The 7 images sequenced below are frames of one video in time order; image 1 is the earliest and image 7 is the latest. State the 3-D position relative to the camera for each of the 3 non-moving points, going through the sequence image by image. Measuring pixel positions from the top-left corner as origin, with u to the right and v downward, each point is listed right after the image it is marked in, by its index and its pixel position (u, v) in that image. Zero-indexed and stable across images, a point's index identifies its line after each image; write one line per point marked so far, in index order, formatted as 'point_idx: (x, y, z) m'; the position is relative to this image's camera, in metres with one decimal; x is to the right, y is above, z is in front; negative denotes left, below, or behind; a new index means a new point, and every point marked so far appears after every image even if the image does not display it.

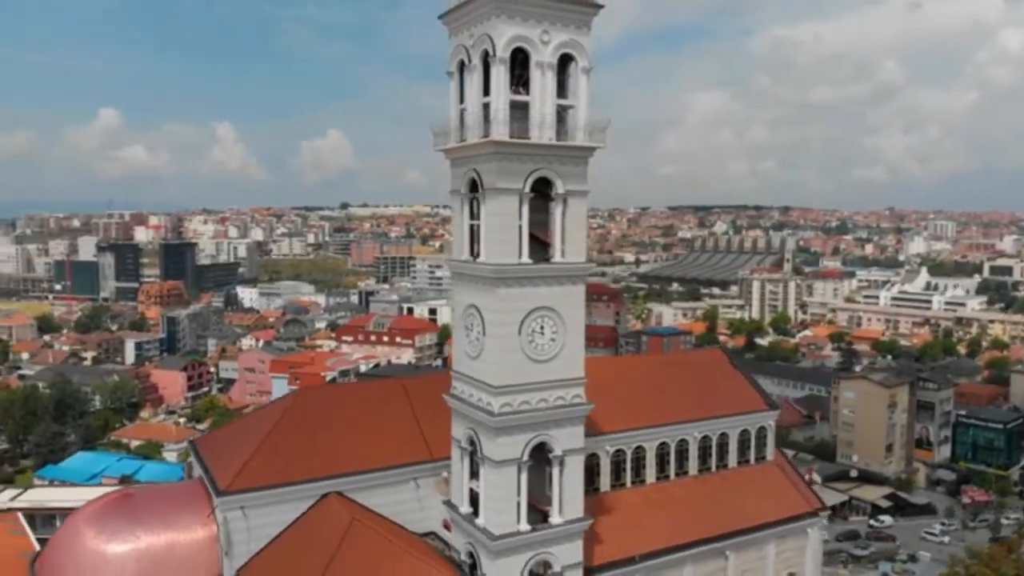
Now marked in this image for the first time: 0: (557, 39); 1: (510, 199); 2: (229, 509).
0: (+0.8, +4.7, +15.5) m
1: (0.0, +1.6, +15.3) m
2: (-5.8, -4.5, +17.1) m
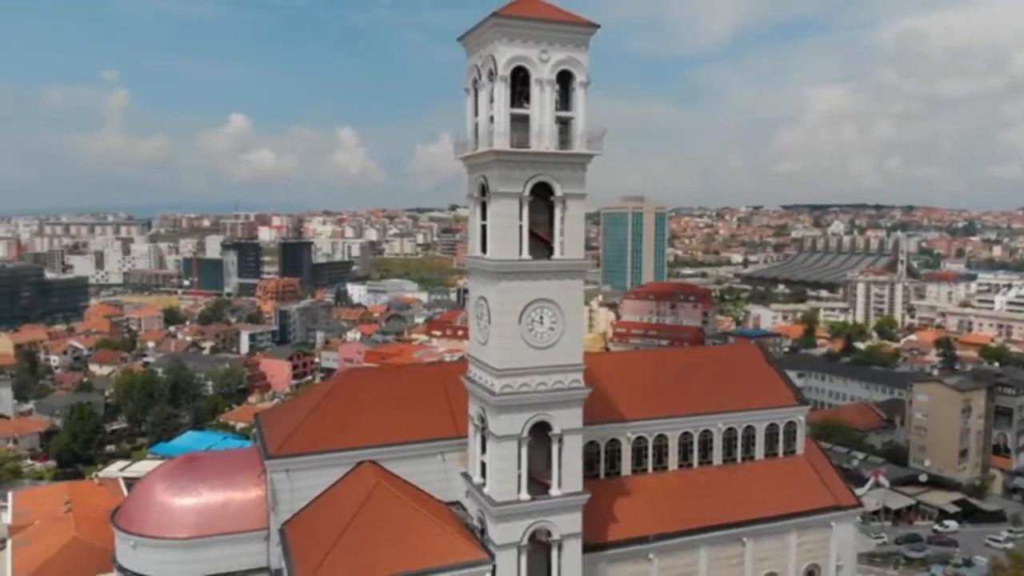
0: (+0.9, +4.8, +17.2) m
1: (0.0, +1.8, +17.1) m
2: (-5.6, -4.3, +19.7) m
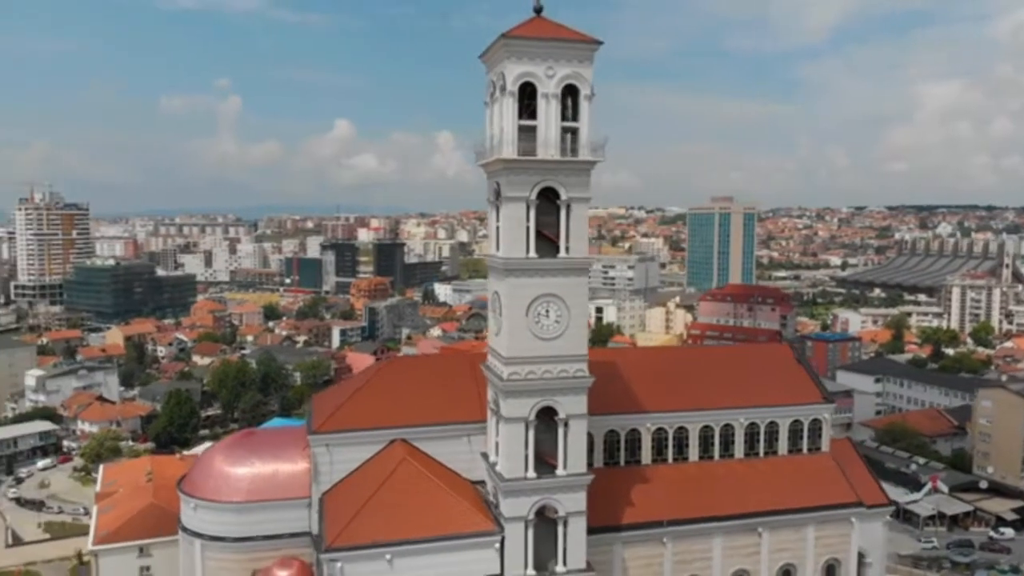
0: (+1.1, +4.9, +18.8) m
1: (+0.1, +1.9, +18.8) m
2: (-5.1, -4.1, +22.0) m
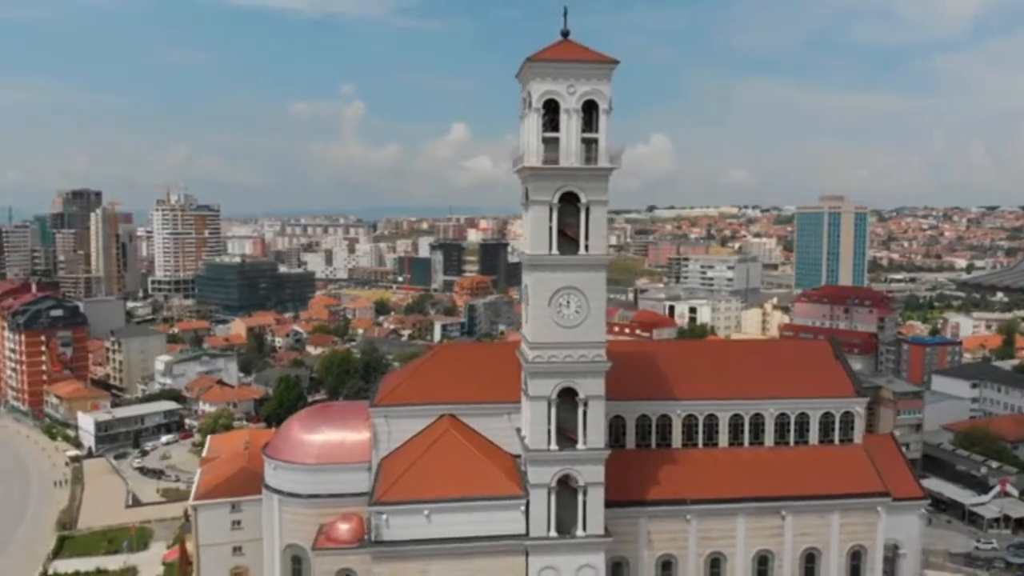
0: (+1.8, +5.0, +21.1) m
1: (+0.8, +2.0, +21.2) m
2: (-4.1, -3.9, +25.1) m
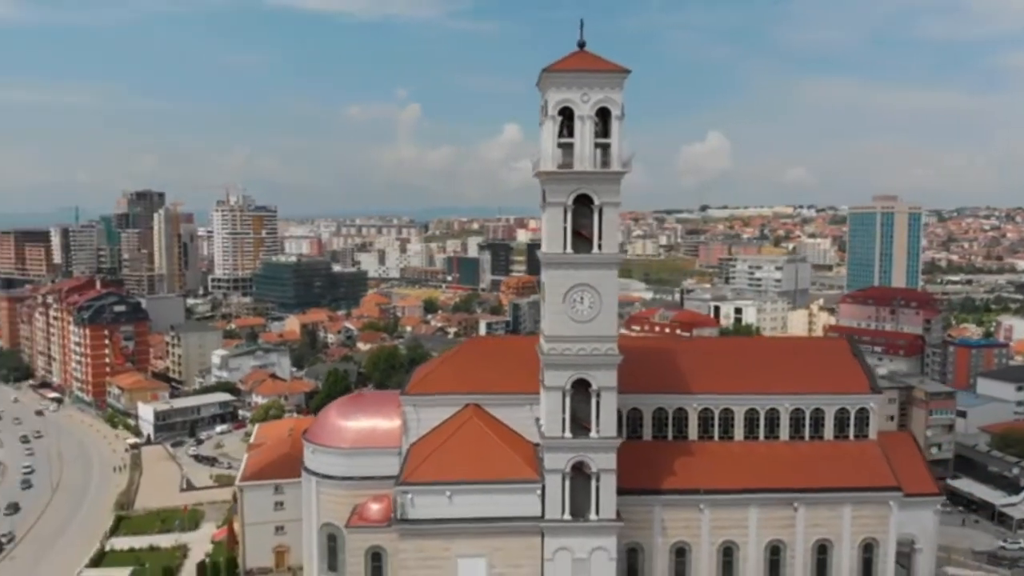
0: (+2.2, +5.1, +22.3) m
1: (+1.2, +2.1, +22.6) m
2: (-3.4, -3.8, +26.7) m
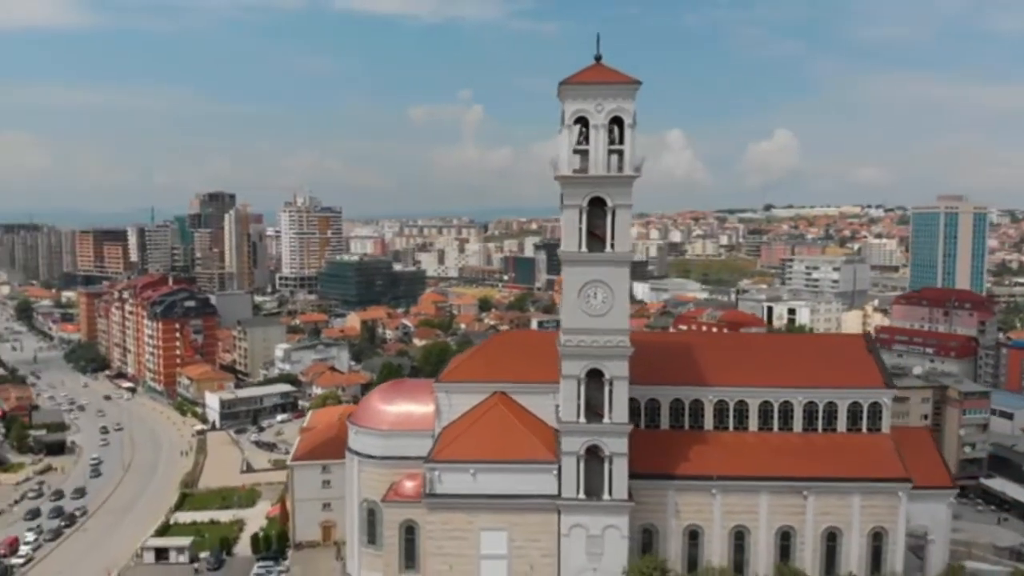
0: (+2.8, +5.2, +24.1) m
1: (+1.8, +2.2, +24.4) m
2: (-2.6, -3.6, +28.9) m
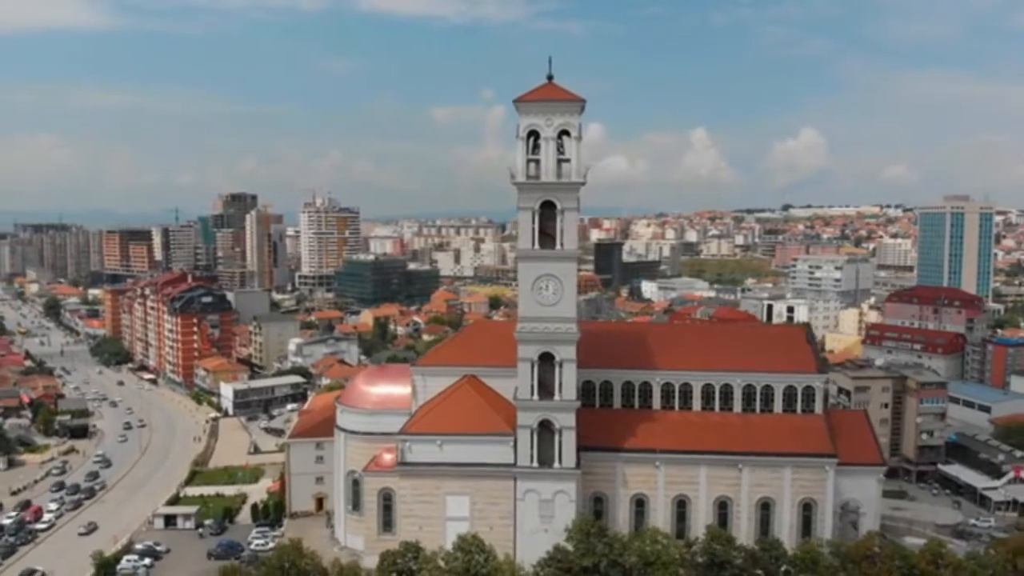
0: (+1.5, +5.5, +27.4) m
1: (+0.5, +2.5, +27.7) m
2: (-3.8, -3.4, +32.3) m
